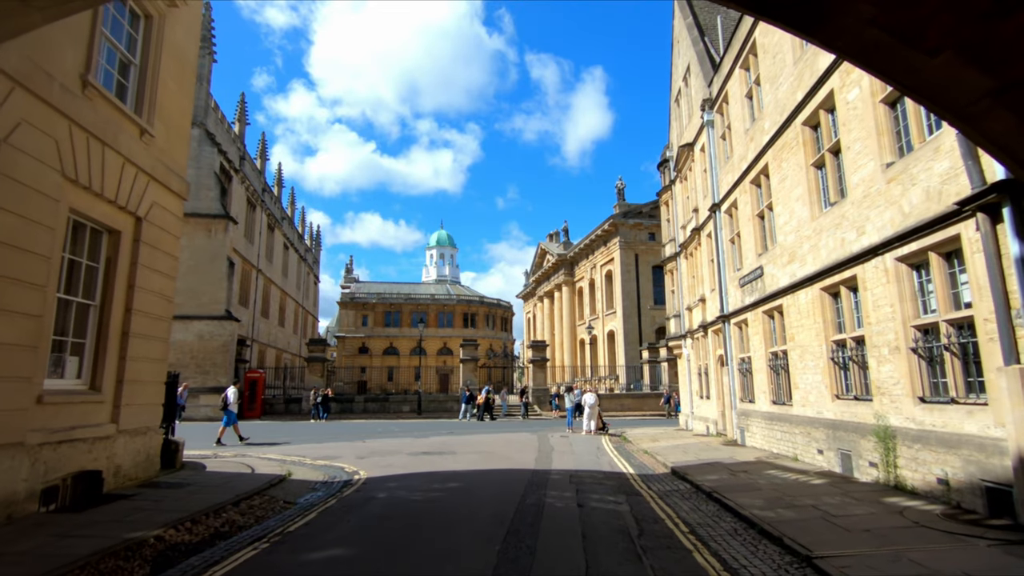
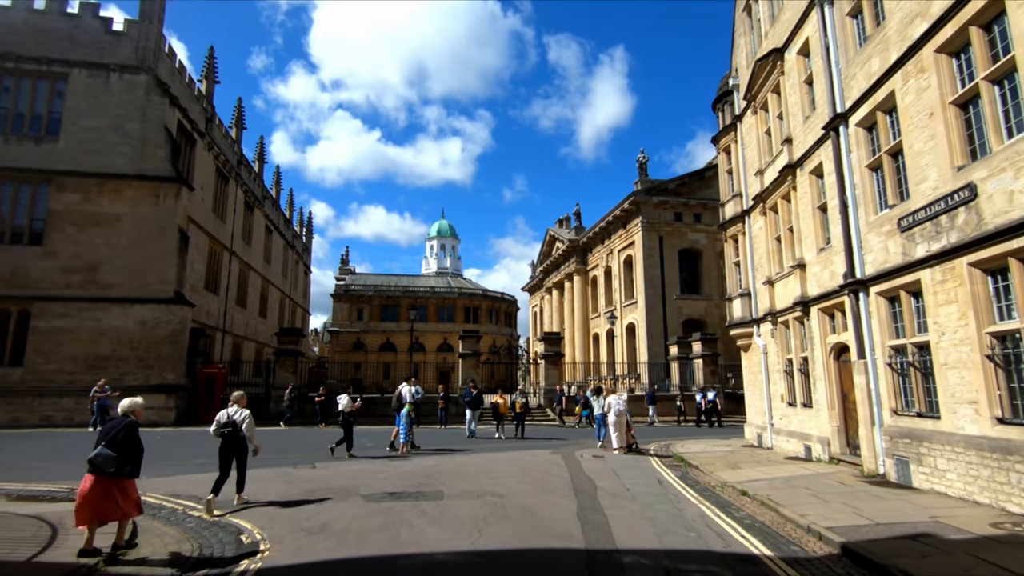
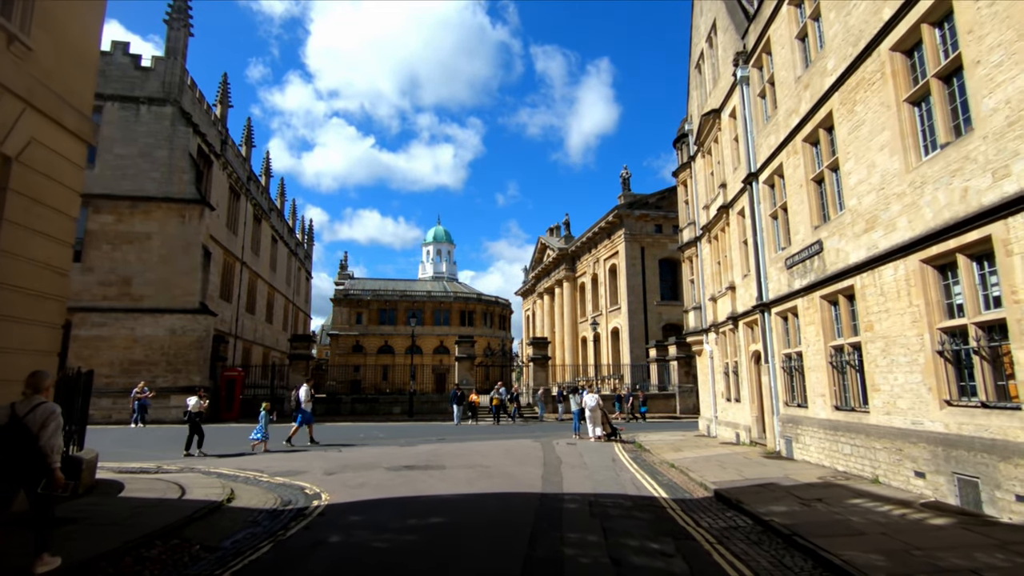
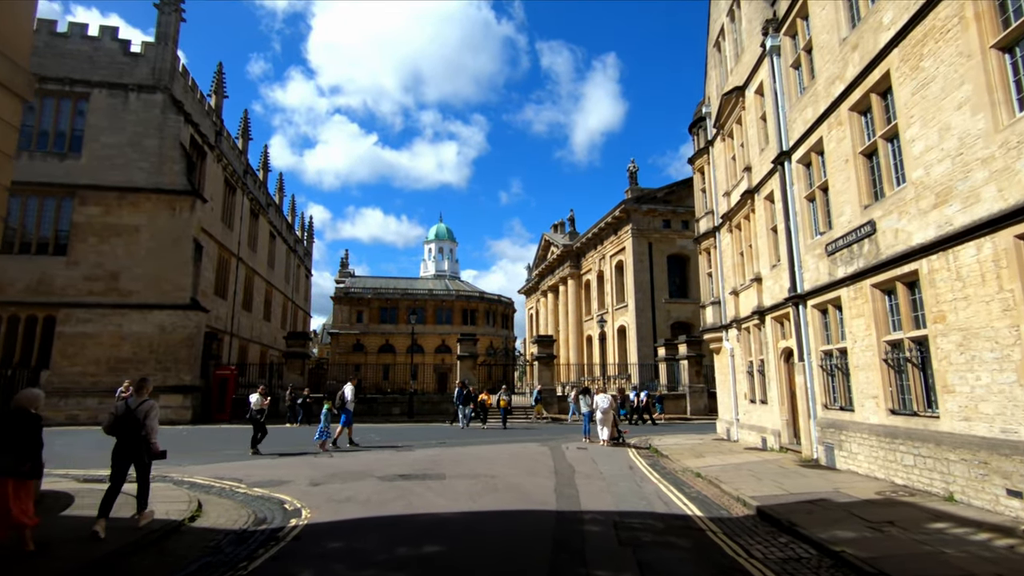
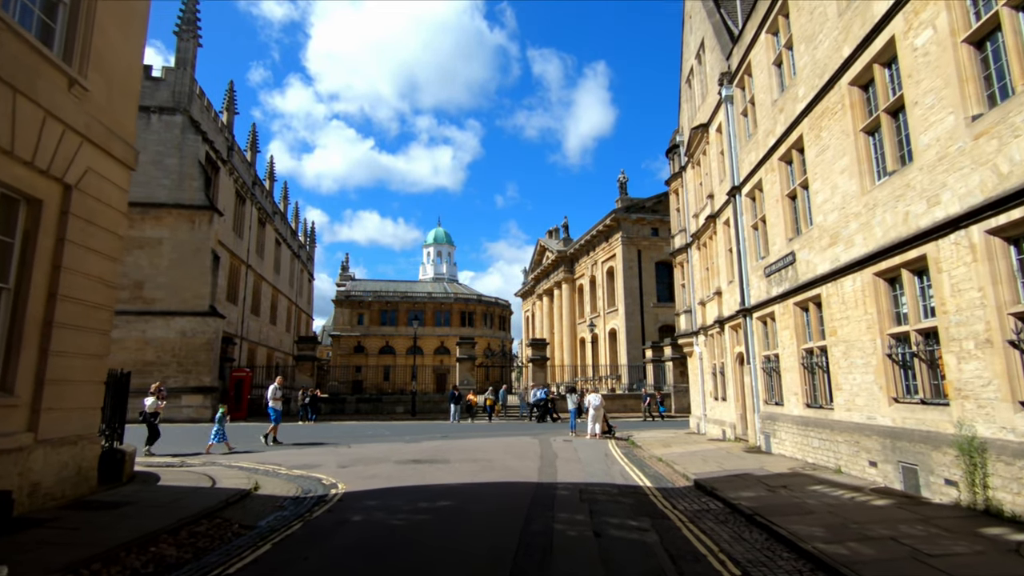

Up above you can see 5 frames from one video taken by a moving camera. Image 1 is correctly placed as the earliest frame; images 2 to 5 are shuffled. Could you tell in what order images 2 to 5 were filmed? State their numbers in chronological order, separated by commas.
5, 3, 4, 2
